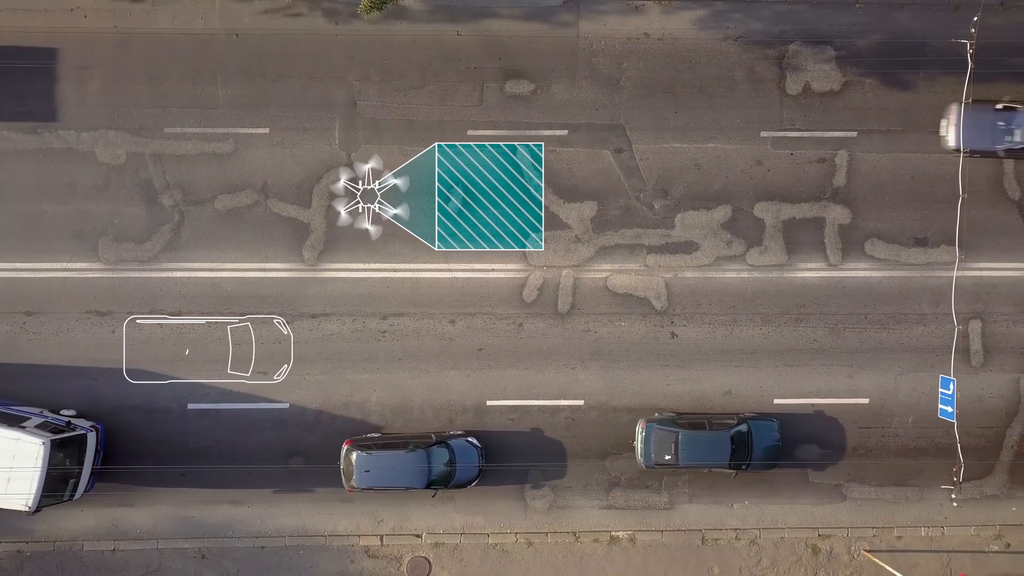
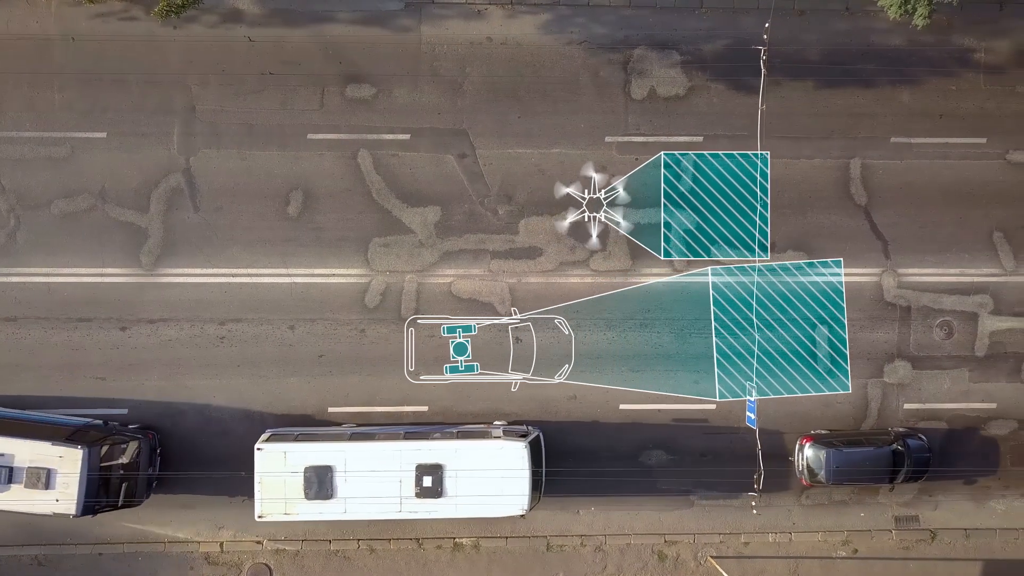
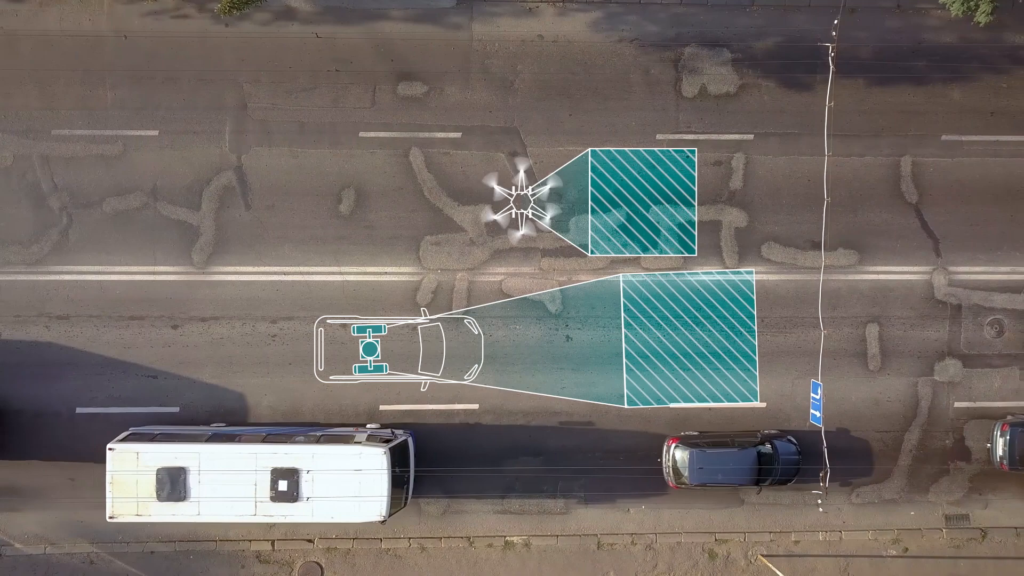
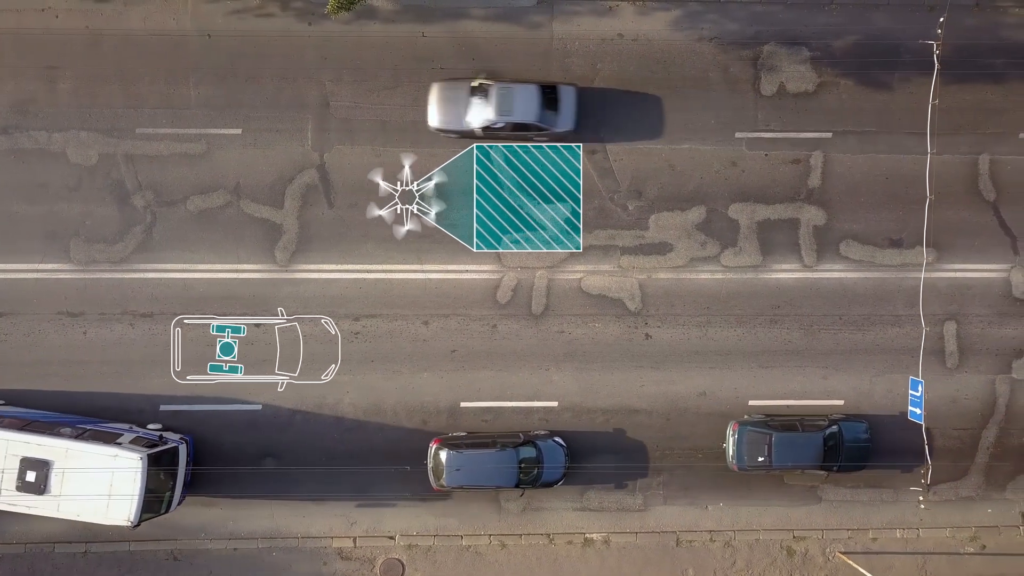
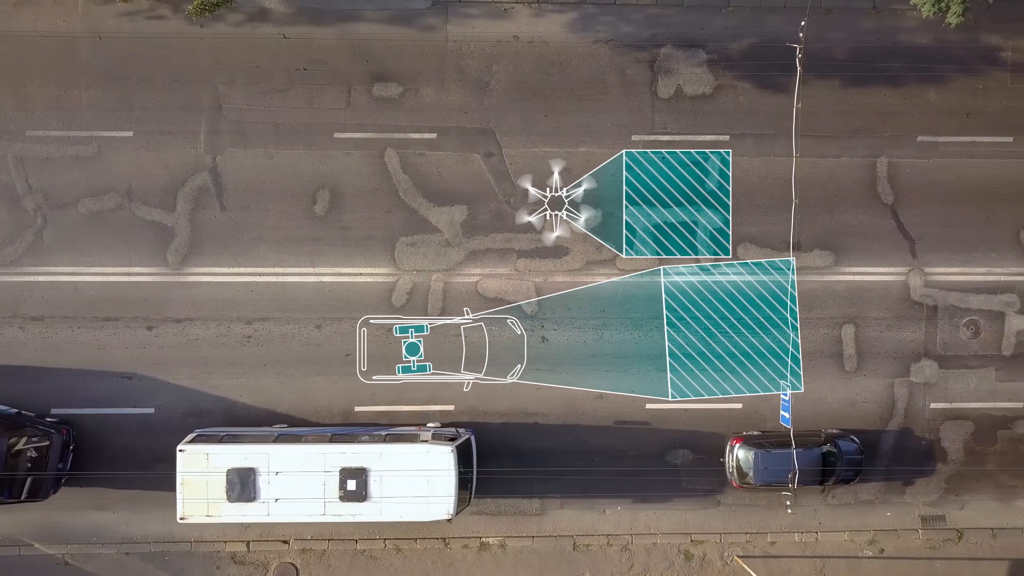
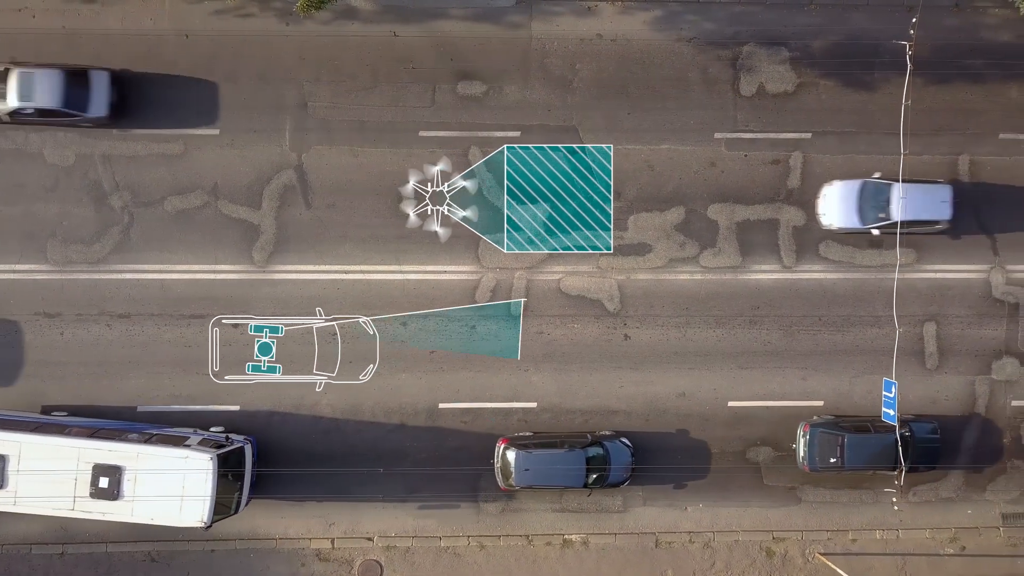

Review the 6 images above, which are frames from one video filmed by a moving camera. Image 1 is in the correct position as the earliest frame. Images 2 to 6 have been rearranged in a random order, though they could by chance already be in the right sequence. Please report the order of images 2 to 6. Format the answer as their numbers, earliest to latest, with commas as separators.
4, 6, 3, 5, 2
